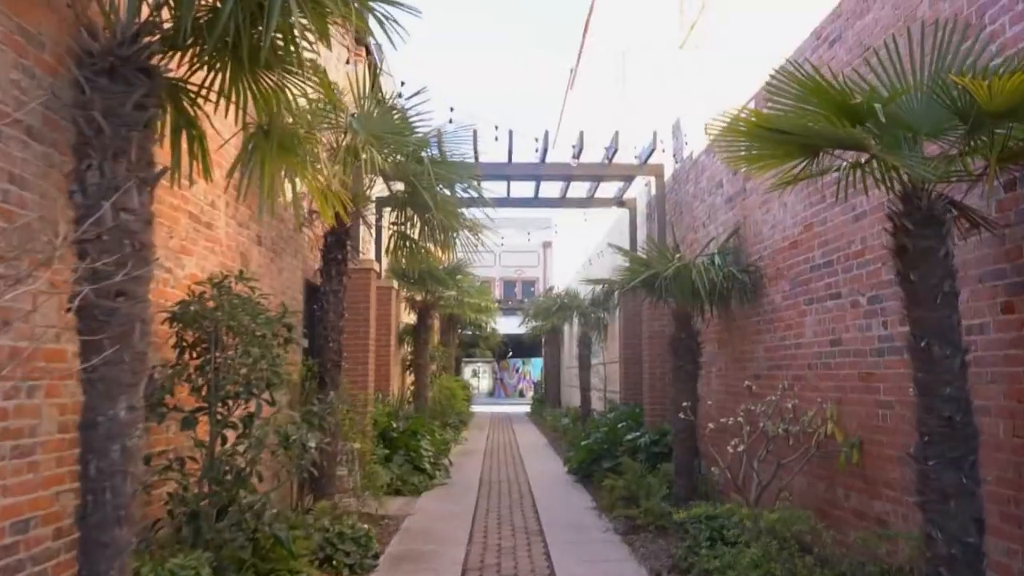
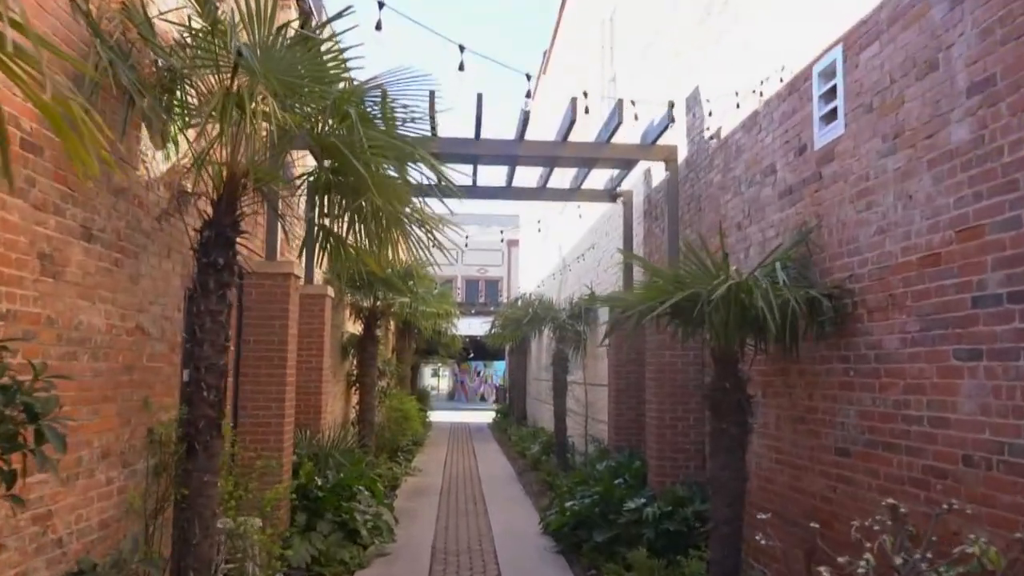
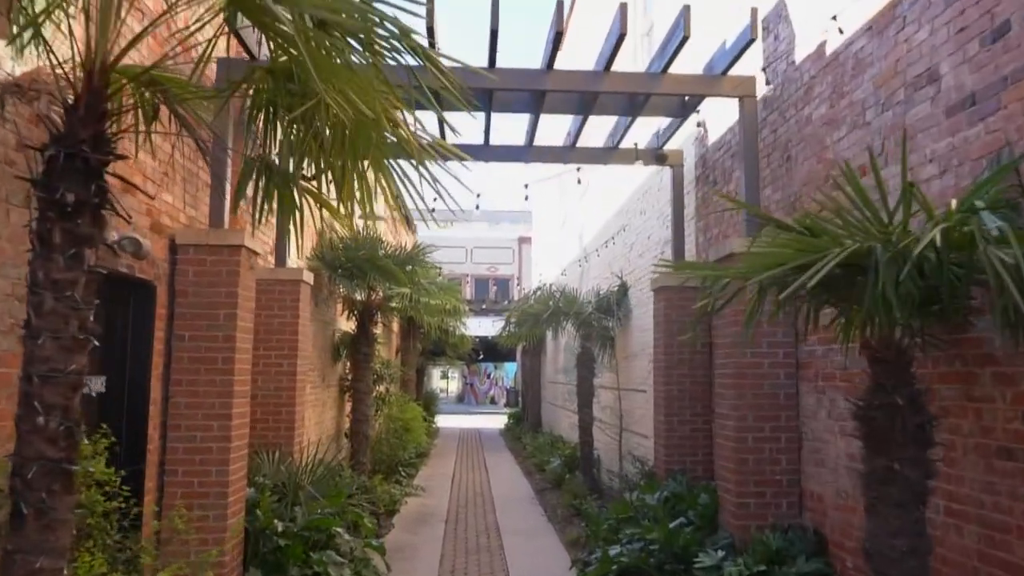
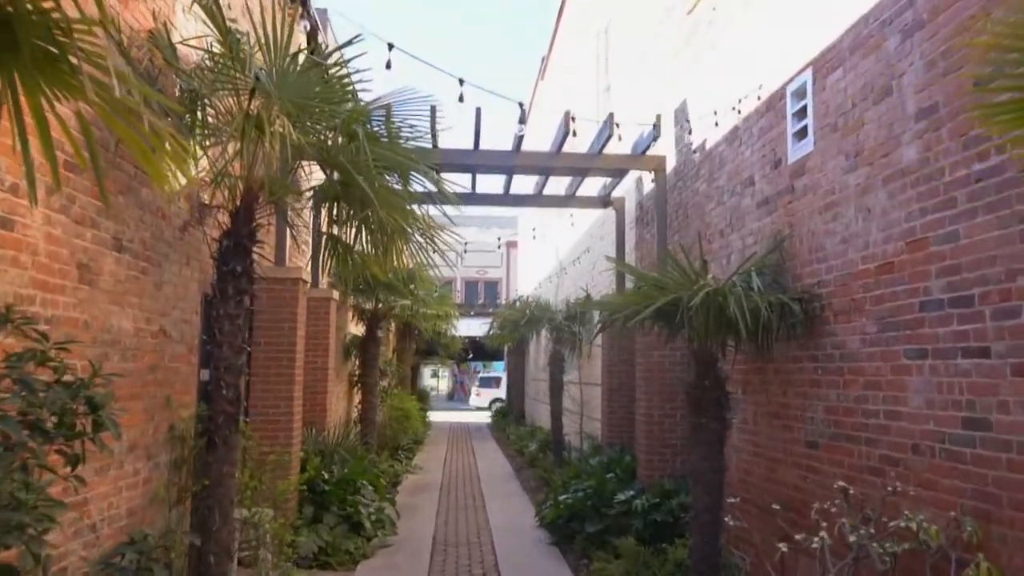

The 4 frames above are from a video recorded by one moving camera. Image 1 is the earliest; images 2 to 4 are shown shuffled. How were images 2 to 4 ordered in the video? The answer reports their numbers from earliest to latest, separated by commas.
4, 2, 3
